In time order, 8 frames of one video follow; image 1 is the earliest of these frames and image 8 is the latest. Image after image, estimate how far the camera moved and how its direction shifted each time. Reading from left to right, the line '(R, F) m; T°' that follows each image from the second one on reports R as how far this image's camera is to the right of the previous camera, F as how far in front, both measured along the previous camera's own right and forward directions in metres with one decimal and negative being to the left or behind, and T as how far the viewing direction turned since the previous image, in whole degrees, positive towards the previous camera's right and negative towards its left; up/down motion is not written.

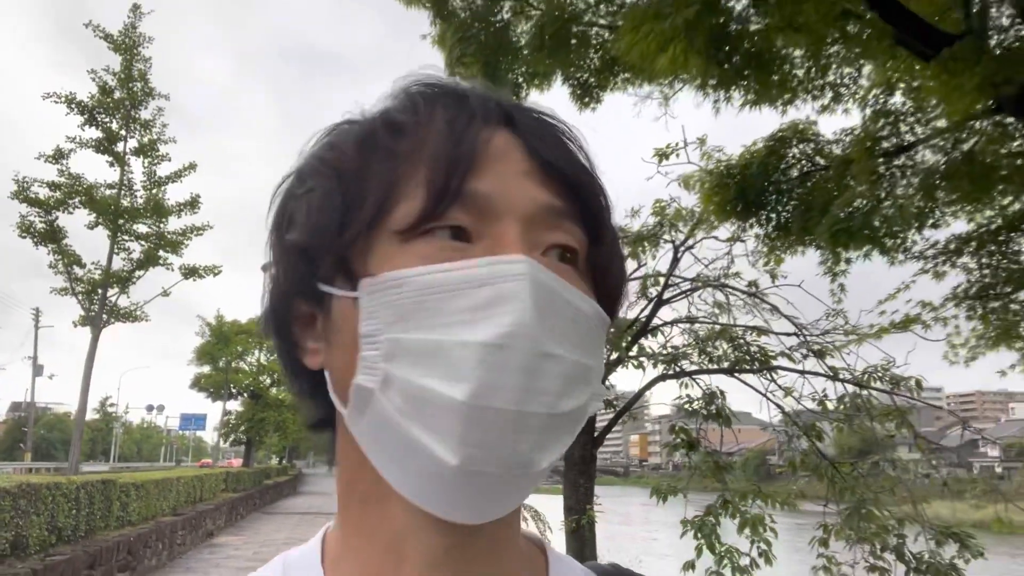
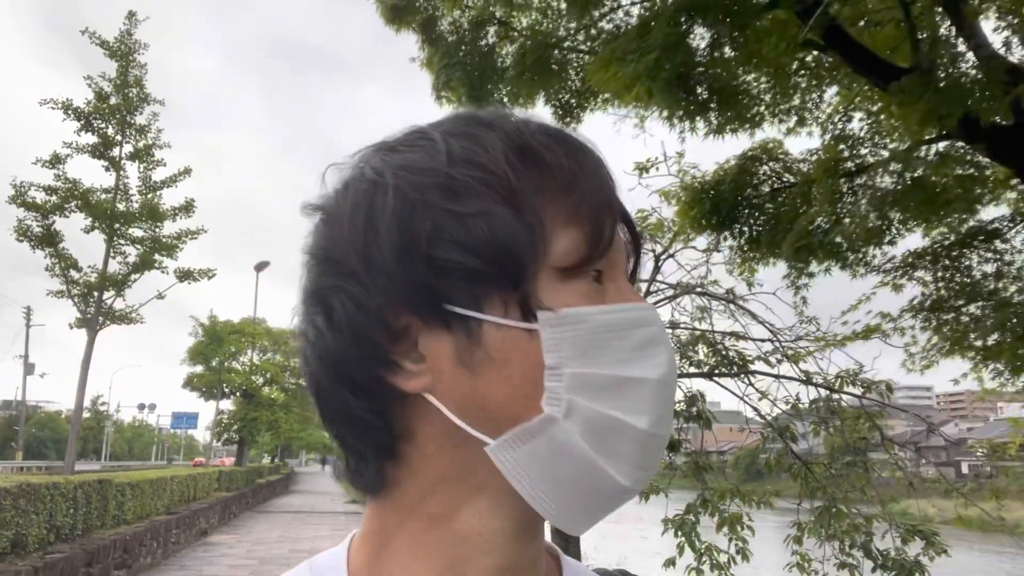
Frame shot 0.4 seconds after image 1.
(0.0, -0.2) m; +1°
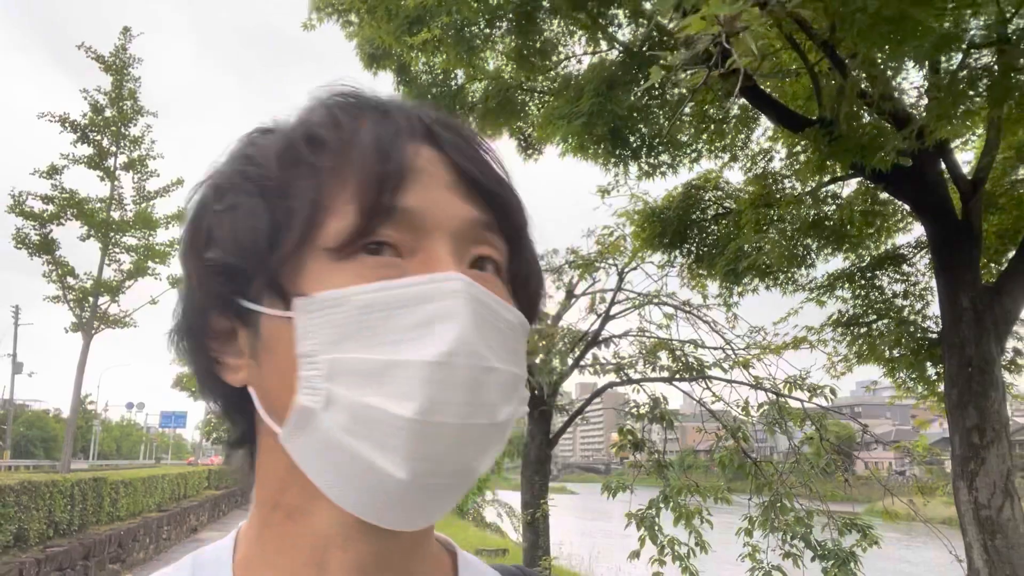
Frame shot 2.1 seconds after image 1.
(+0.1, -0.3) m; +1°
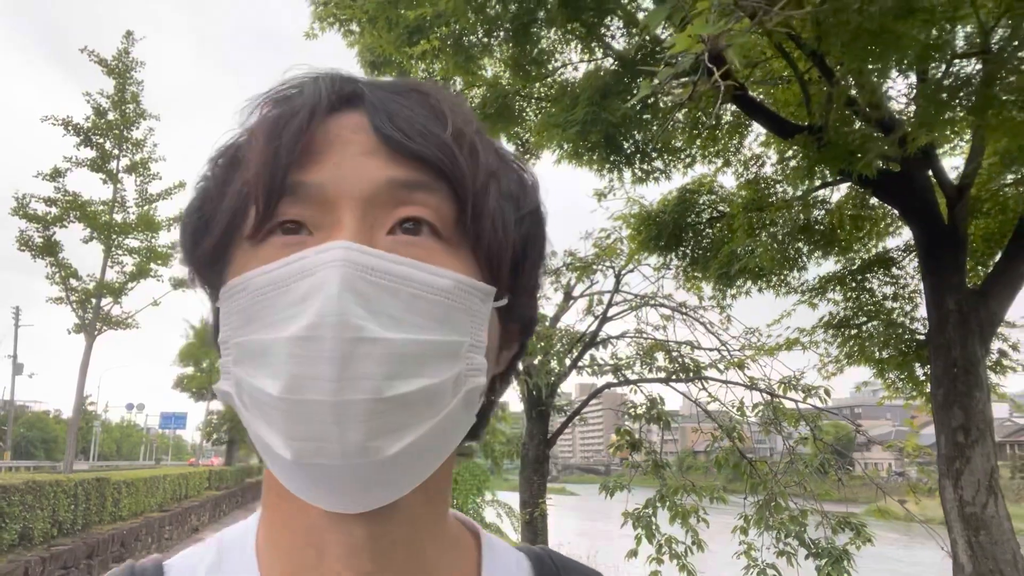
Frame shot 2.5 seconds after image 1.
(0.0, -0.1) m; 0°
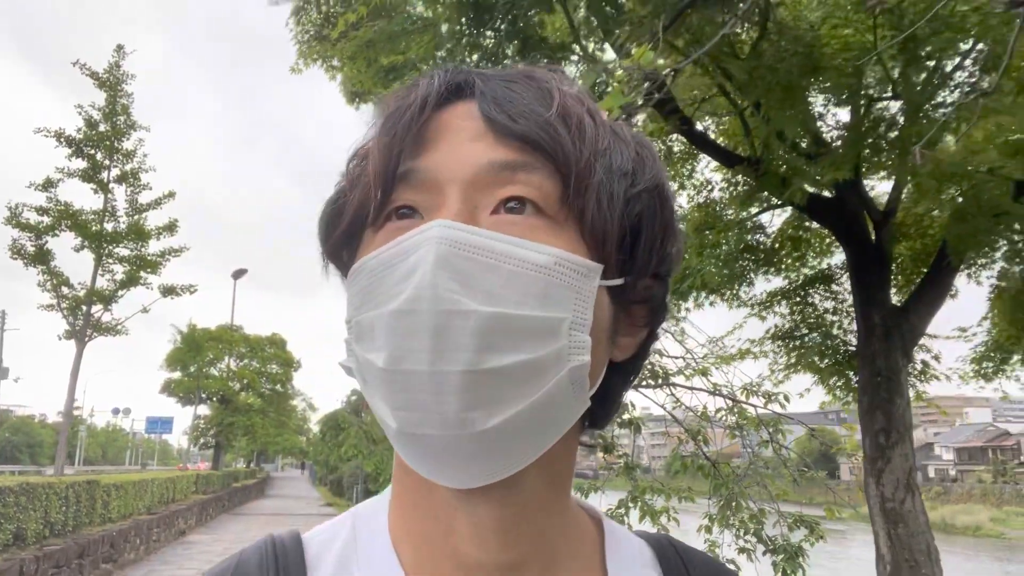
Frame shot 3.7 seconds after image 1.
(+0.1, -0.2) m; +1°
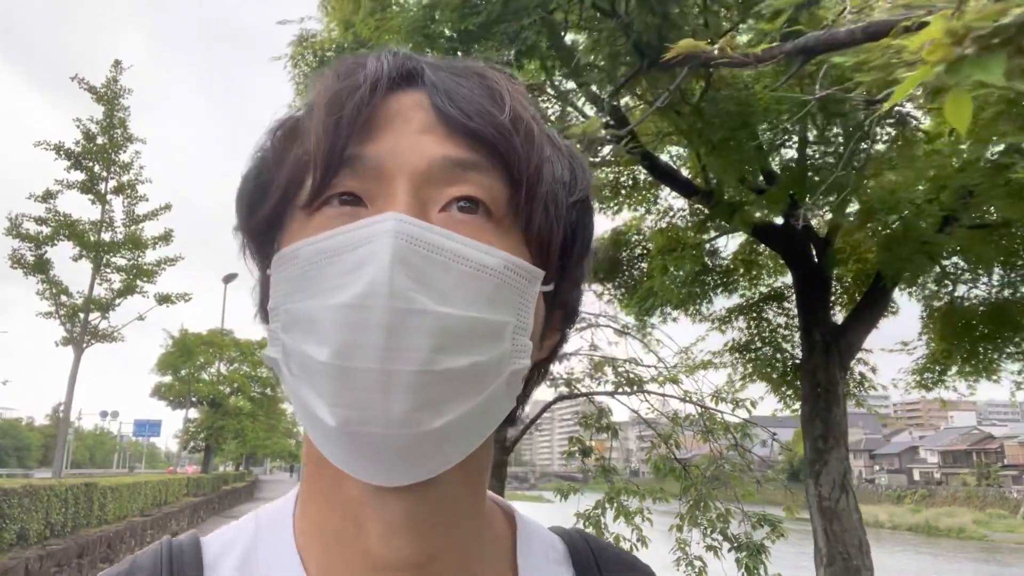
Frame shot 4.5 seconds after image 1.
(+0.1, -0.3) m; +1°
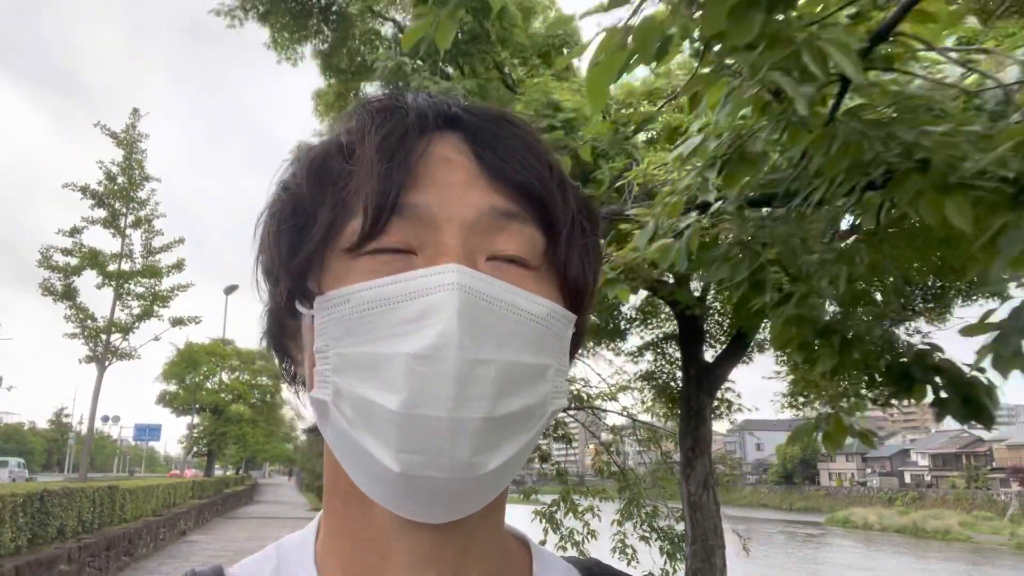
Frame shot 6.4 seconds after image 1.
(+0.3, -1.0) m; 0°
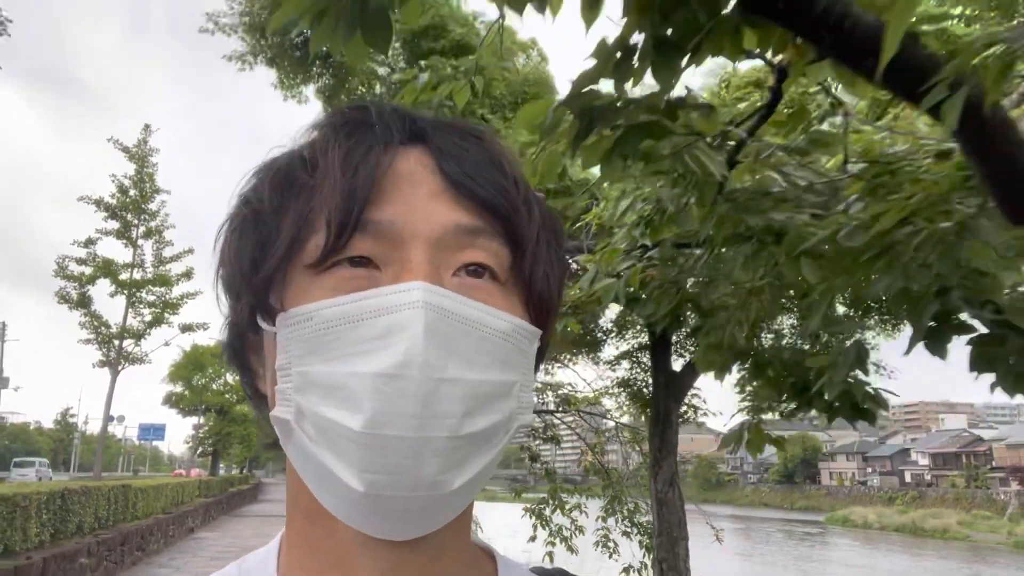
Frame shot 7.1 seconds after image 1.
(+0.1, -0.4) m; 0°
